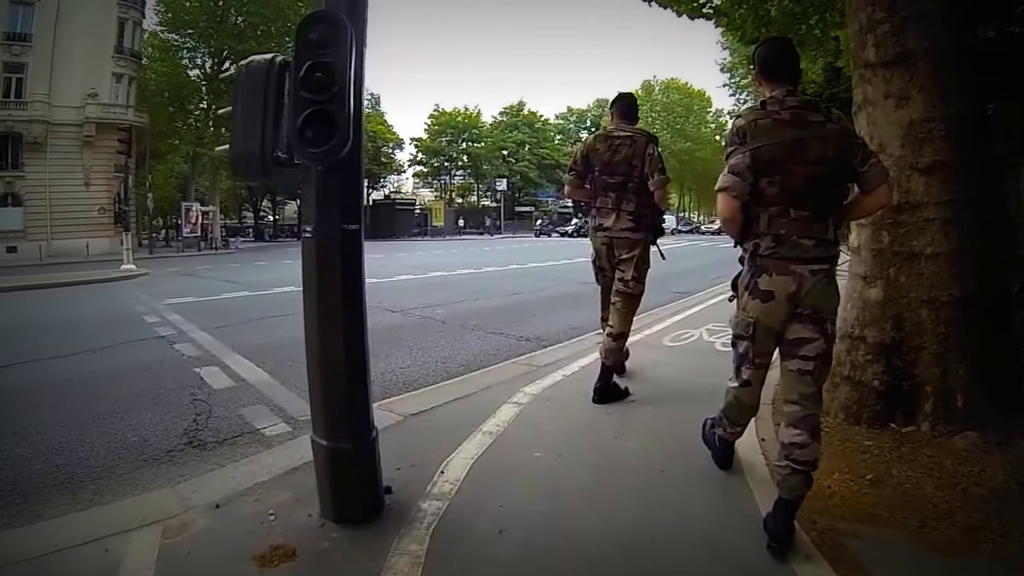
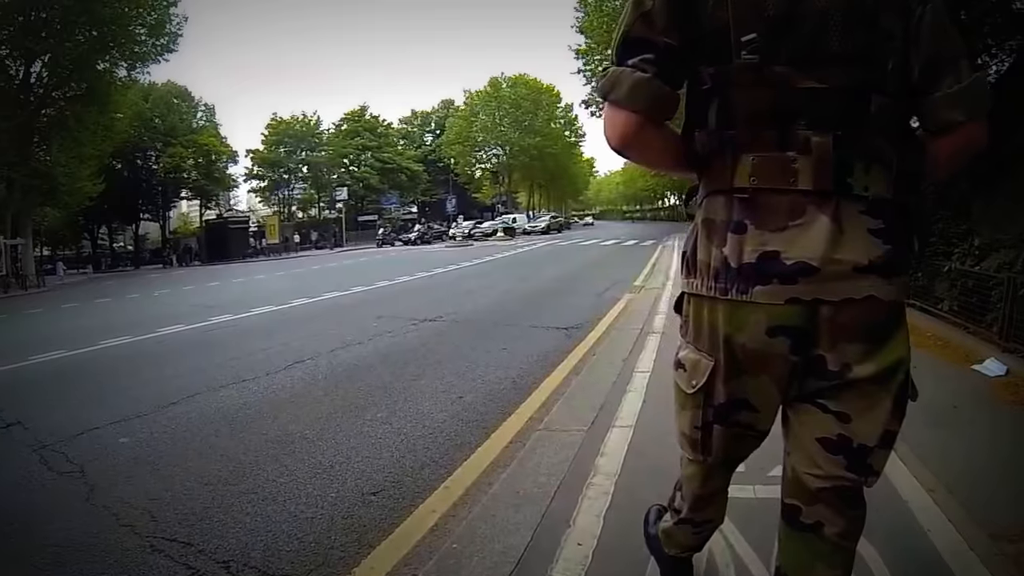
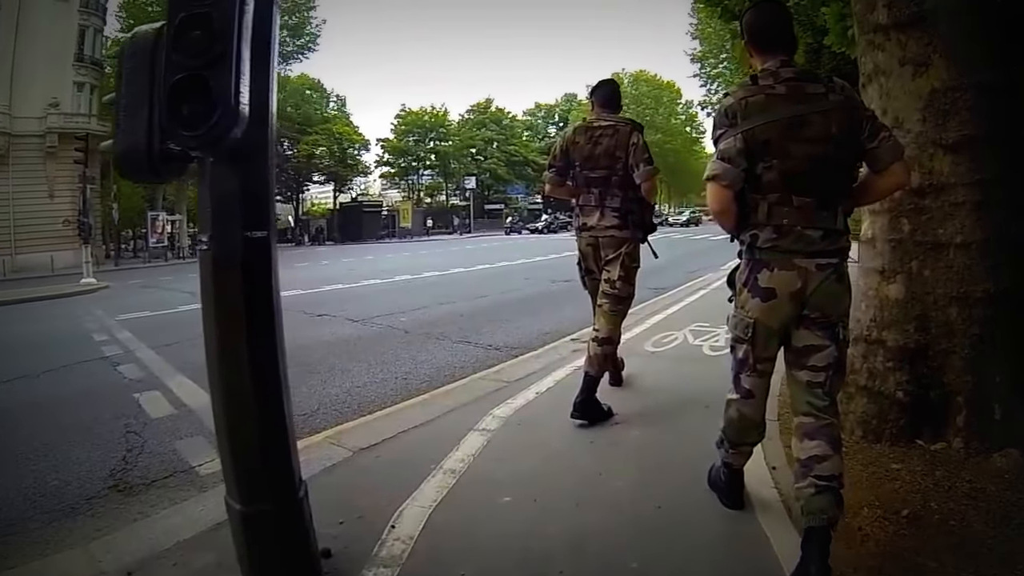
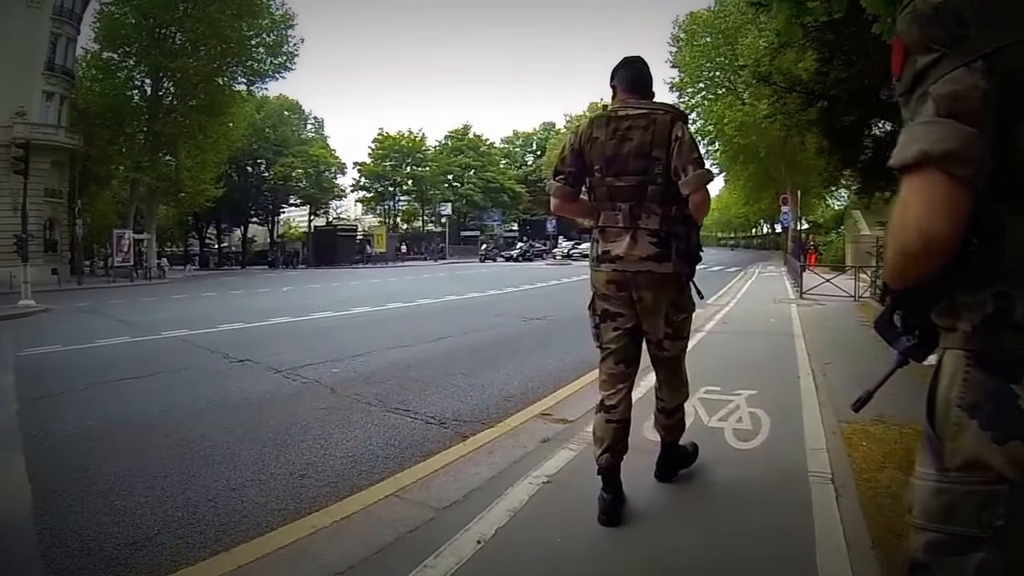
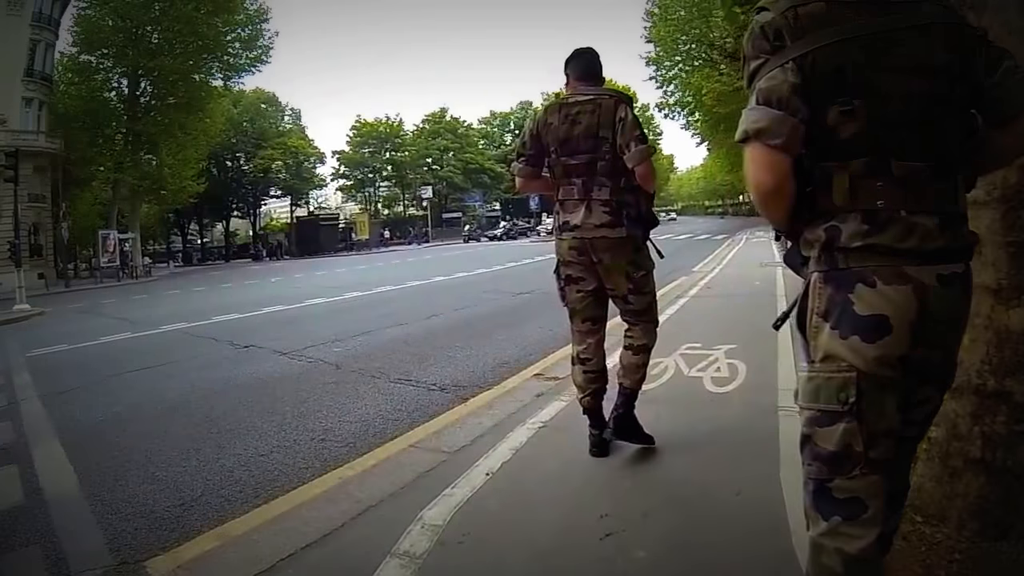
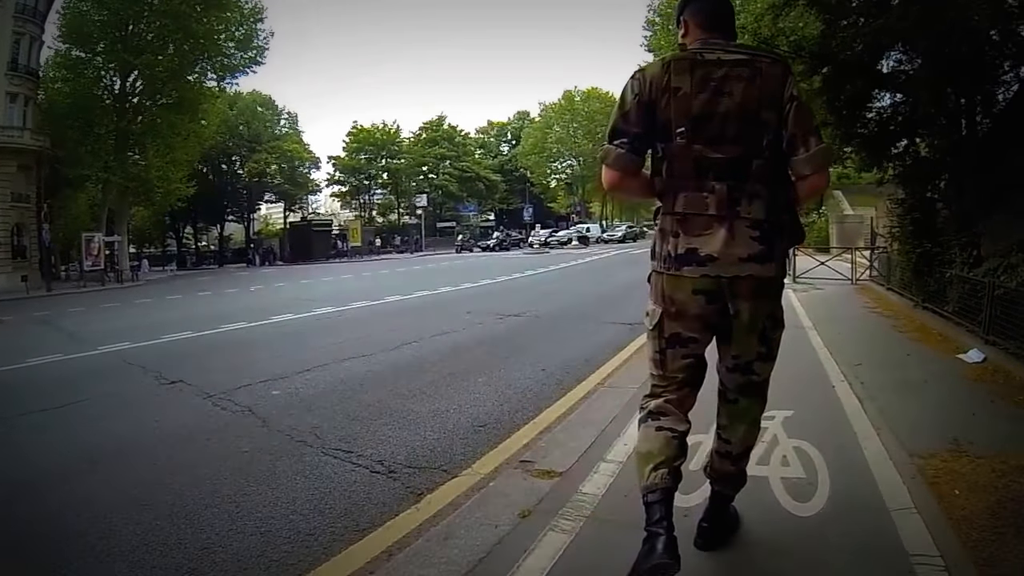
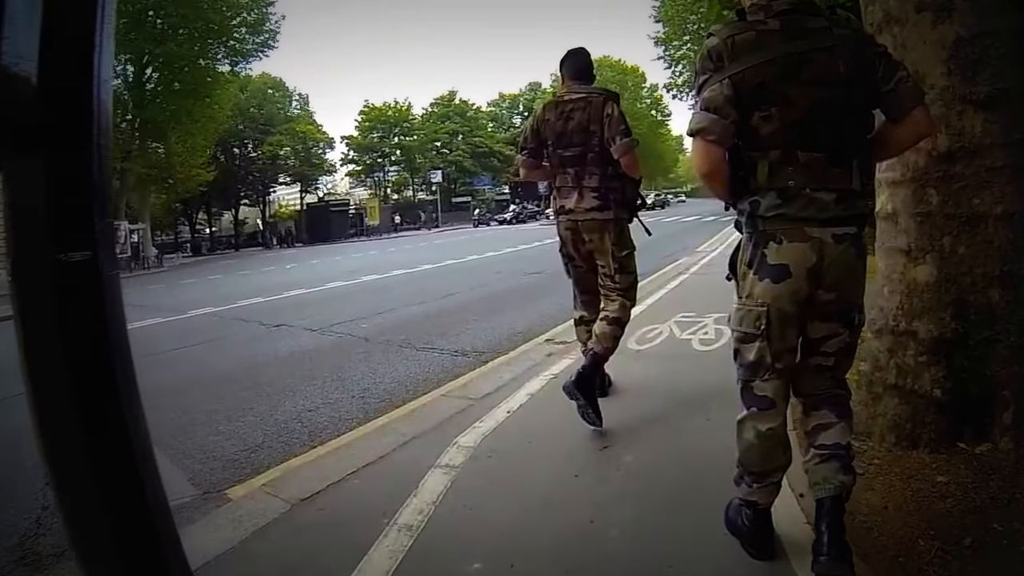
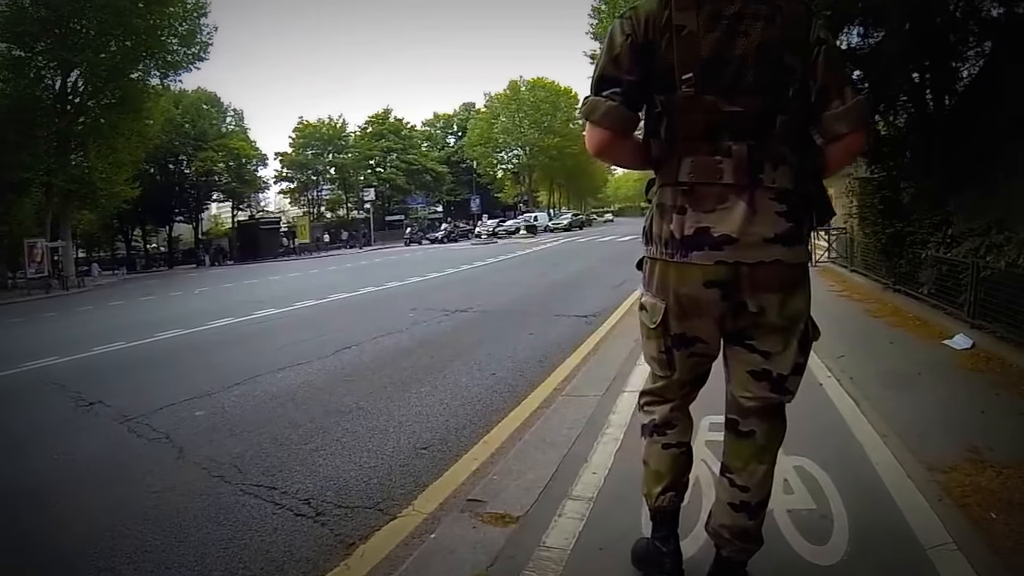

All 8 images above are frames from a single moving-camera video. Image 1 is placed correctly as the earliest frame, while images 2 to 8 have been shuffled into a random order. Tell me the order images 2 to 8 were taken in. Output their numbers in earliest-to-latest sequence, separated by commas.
3, 7, 5, 4, 6, 8, 2
